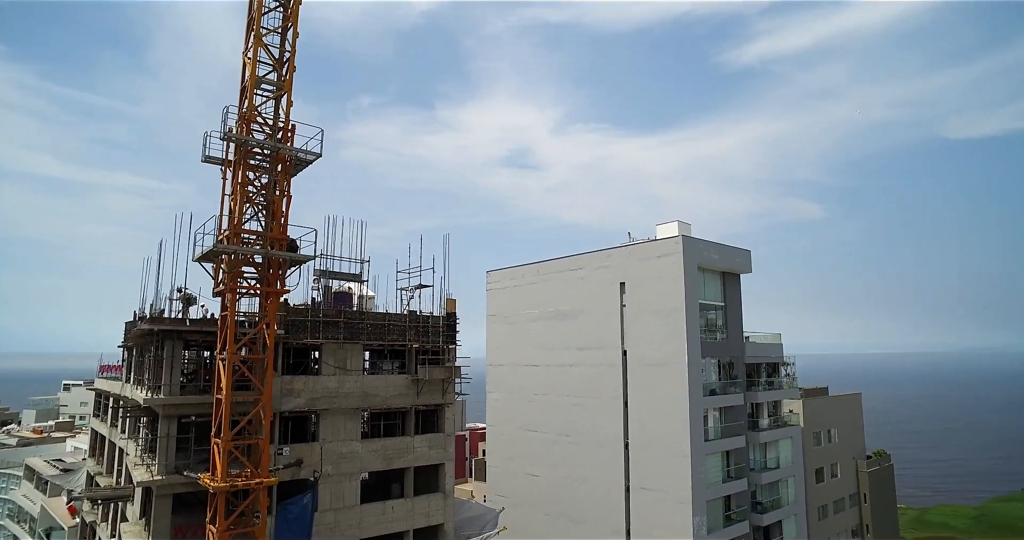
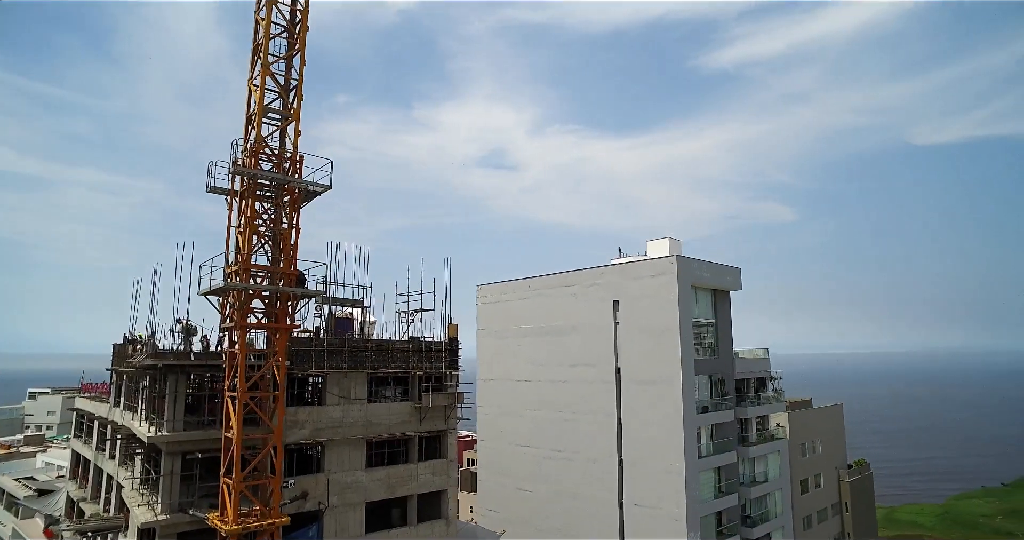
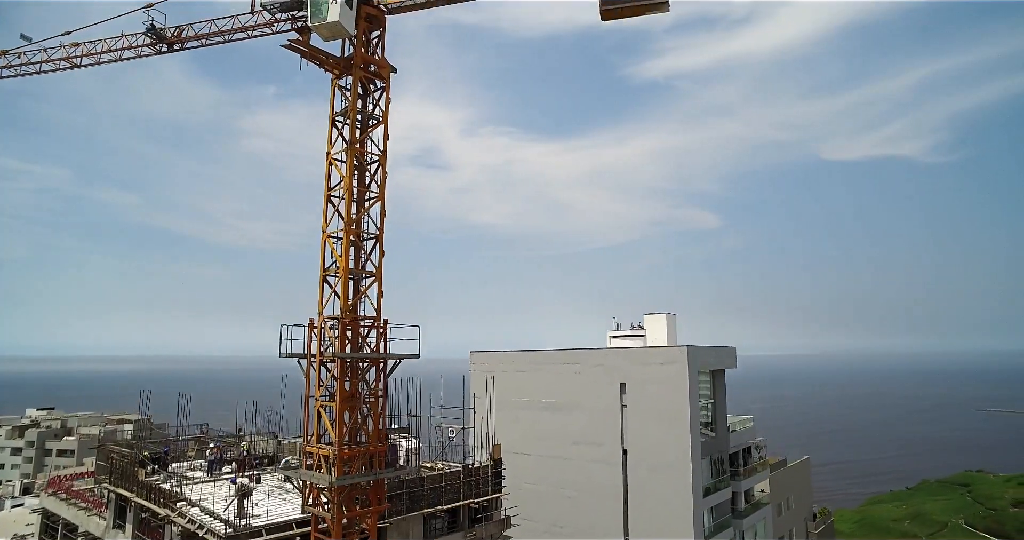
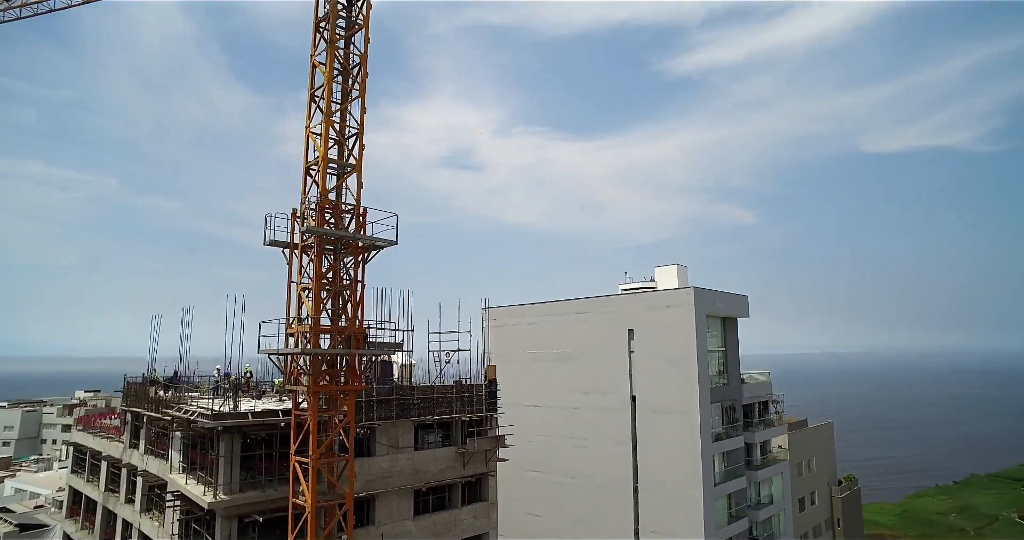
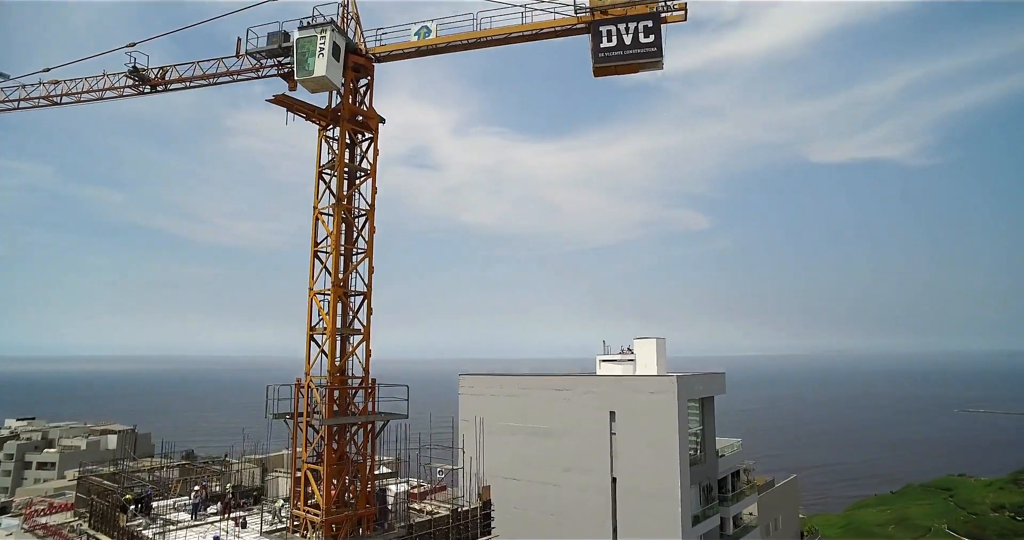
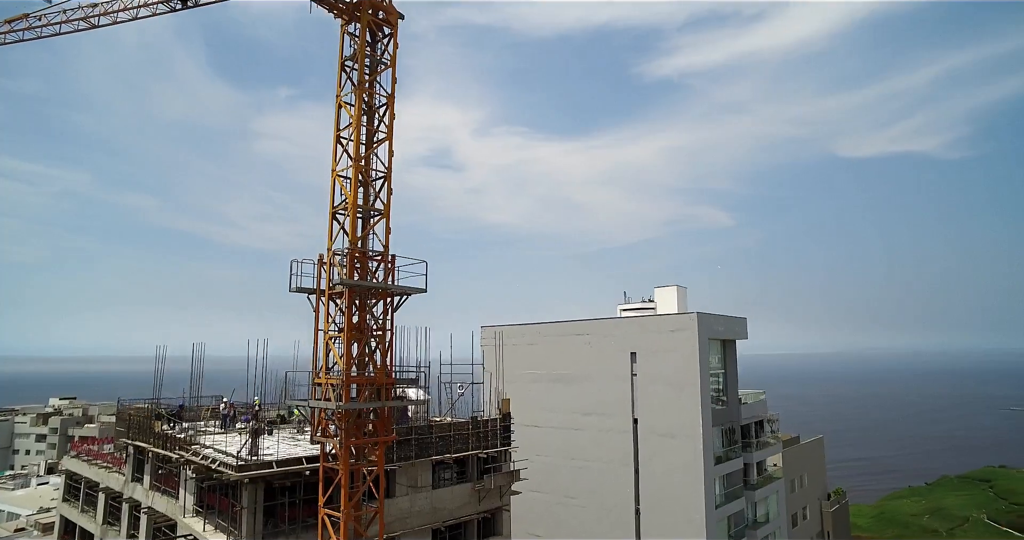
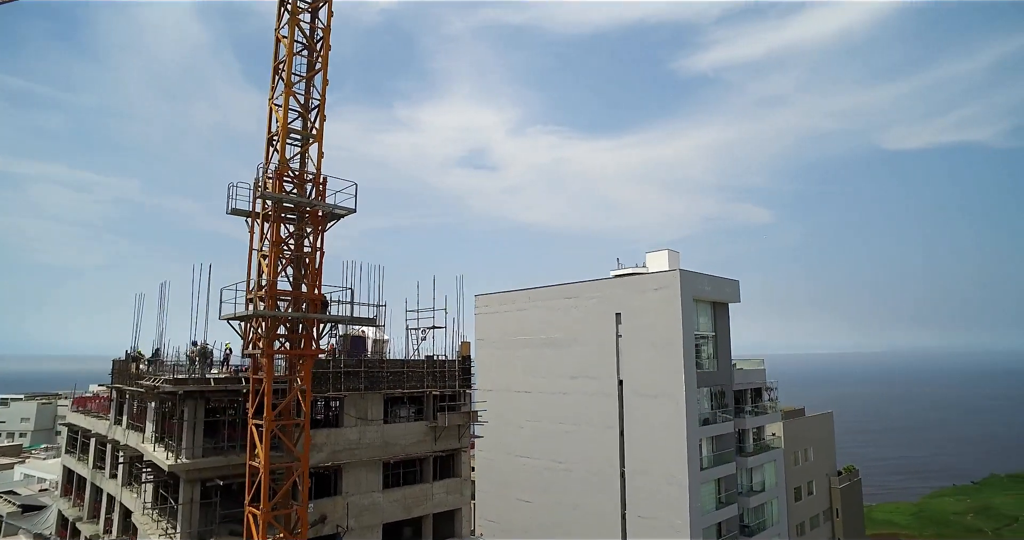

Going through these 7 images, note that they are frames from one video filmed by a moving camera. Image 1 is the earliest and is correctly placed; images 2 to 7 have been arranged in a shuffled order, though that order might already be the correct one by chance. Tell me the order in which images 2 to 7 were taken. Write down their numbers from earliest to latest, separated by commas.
2, 7, 4, 6, 3, 5
